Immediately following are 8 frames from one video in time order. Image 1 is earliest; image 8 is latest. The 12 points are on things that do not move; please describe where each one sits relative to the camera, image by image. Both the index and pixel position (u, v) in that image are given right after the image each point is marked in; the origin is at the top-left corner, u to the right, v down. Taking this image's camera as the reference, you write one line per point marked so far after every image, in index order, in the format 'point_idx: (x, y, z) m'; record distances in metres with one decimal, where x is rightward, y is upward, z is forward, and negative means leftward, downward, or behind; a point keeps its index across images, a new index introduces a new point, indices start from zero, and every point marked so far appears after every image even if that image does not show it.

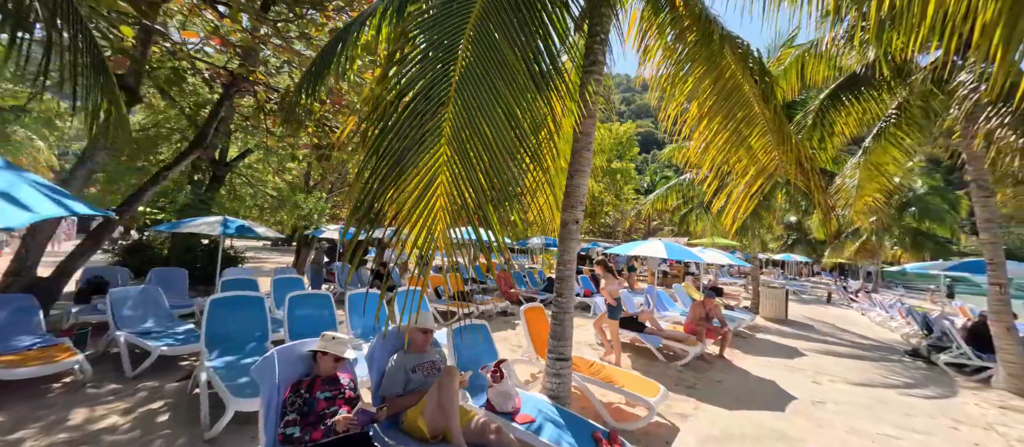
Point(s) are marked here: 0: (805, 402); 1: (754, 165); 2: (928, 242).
0: (+2.5, -1.6, +3.6) m
1: (+1.7, +0.4, +2.9) m
2: (+16.6, -0.7, +16.8) m
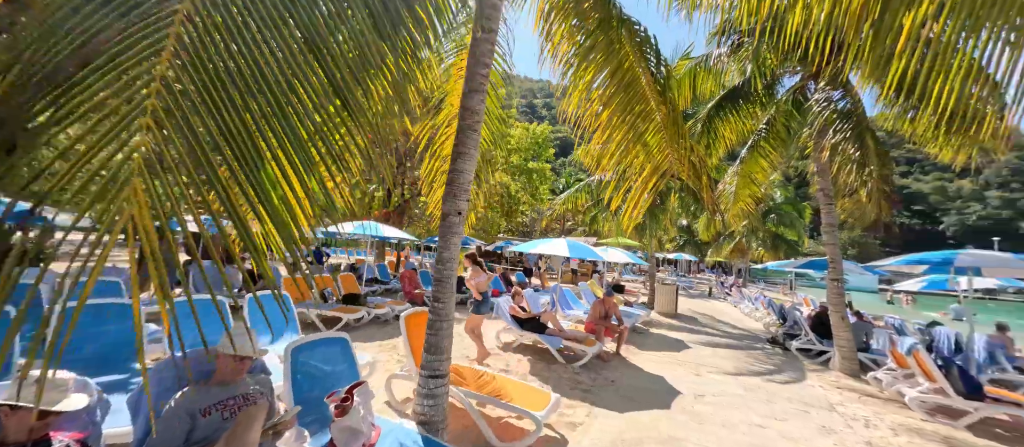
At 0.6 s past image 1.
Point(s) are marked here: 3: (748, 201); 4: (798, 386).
0: (+1.6, -1.6, +3.8) m
1: (+0.9, +0.4, +2.9) m
2: (+12.7, -1.0, +19.5) m
3: (+4.5, +0.5, +7.9) m
4: (+3.6, -2.0, +5.2) m
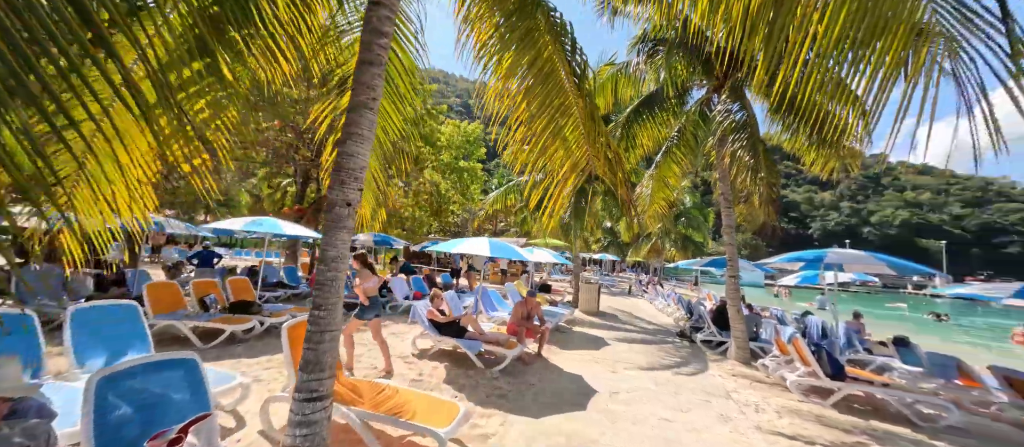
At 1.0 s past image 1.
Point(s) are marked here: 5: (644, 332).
0: (+0.8, -1.5, +3.8) m
1: (+0.4, +0.4, +2.8) m
2: (+9.1, -1.1, +21.2) m
3: (+3.0, +0.5, +8.4) m
4: (+2.5, -2.1, +5.5) m
5: (+2.8, -2.3, +9.0) m
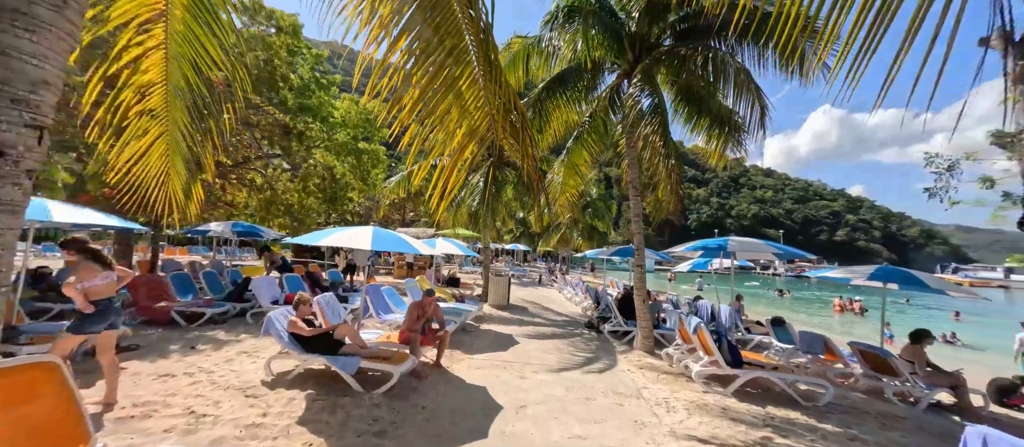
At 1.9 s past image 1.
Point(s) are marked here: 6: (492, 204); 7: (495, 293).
0: (0.0, -1.4, +3.2) m
1: (-0.2, +0.5, +2.1) m
2: (+4.5, -0.6, +22.0) m
3: (+1.2, +0.7, +8.1) m
4: (+1.3, -1.9, +5.3) m
5: (+0.9, -2.1, +8.8) m
6: (-0.5, +0.5, +9.9) m
7: (-0.4, -1.8, +10.6) m
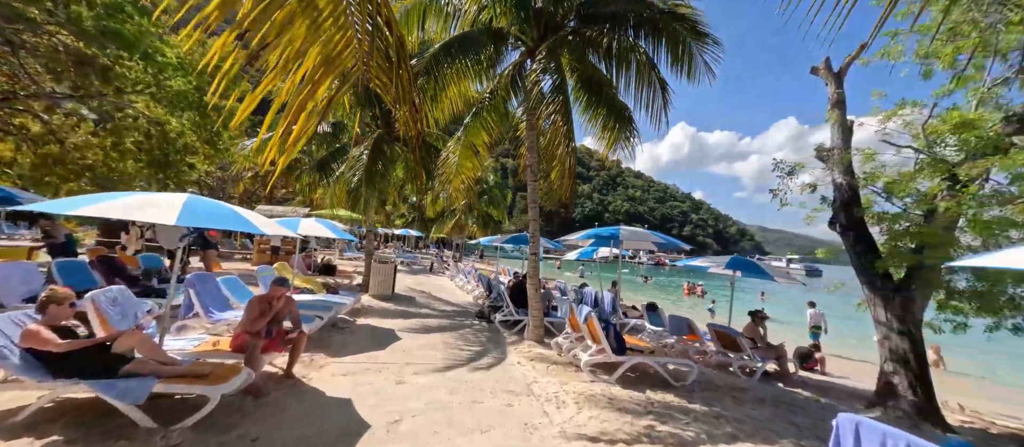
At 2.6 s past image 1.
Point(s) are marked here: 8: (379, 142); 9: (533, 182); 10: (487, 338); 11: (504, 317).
0: (-0.8, -1.3, +2.6) m
1: (-0.7, +0.6, +1.5) m
2: (-1.1, +0.1, +21.9) m
3: (-0.8, +0.9, +7.6) m
4: (-0.1, -1.7, +5.0) m
5: (-1.4, -1.8, +8.2) m
6: (-2.9, +0.9, +8.9) m
7: (-3.1, -1.4, +9.7) m
8: (-3.0, +1.9, +9.2) m
9: (+0.3, +0.7, +7.0) m
10: (-0.4, -1.8, +6.6) m
11: (-0.1, -1.7, +7.6) m
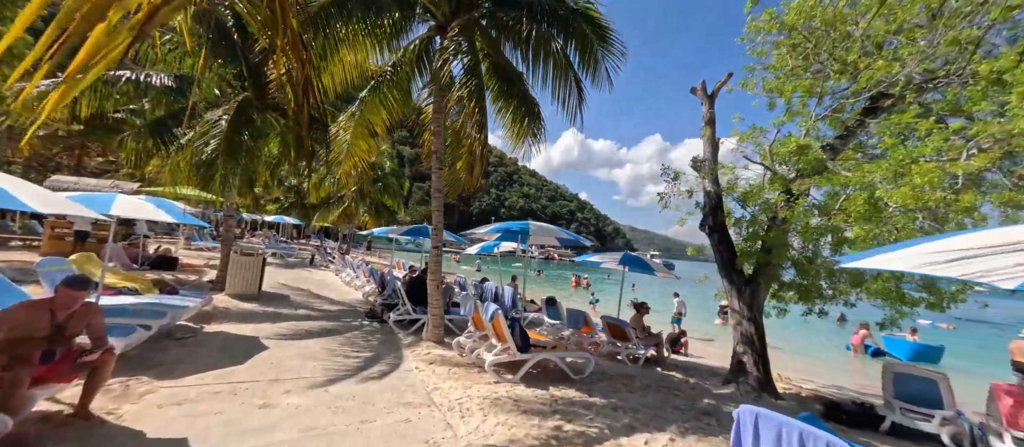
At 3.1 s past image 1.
0: (-1.3, -1.2, +1.9) m
1: (-0.8, +0.7, +0.8) m
2: (-6.3, +0.5, +20.5) m
3: (-2.5, +1.1, +6.7) m
4: (-1.2, -1.6, +4.4) m
5: (-3.2, -1.6, +7.2) m
6: (-4.8, +1.2, +7.5) m
7: (-5.2, -1.1, +8.2) m
8: (-5.0, +2.2, +7.7) m
9: (-1.2, +0.8, +6.4) m
10: (-1.9, -1.7, +5.9) m
11: (-1.9, -1.5, +6.9) m
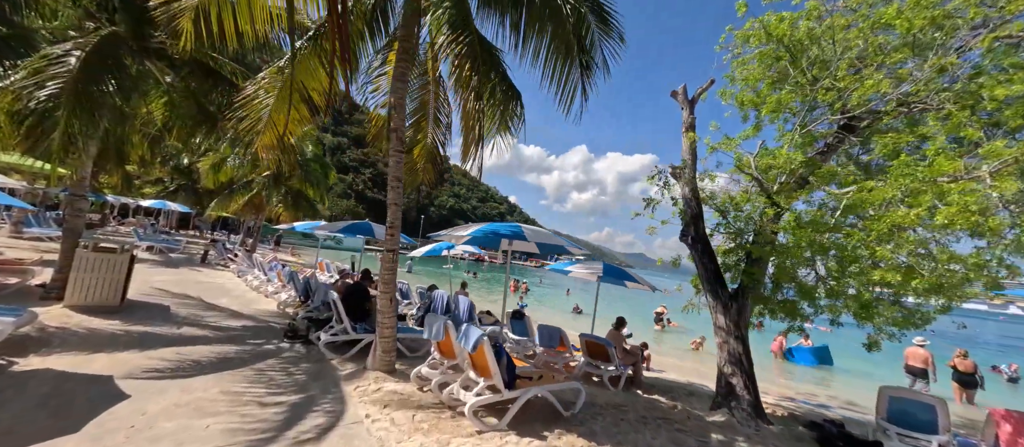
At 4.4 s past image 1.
0: (-0.8, -1.1, +0.6) m
1: (-0.1, +0.8, -0.4) m
2: (-9.1, +0.8, +17.9) m
3: (-2.8, +1.2, +5.1) m
4: (-1.2, -1.5, +3.0) m
5: (-3.7, -1.4, +5.4) m
6: (-5.2, +1.4, +5.4) m
7: (-5.8, -0.9, +6.0) m
8: (-5.4, +2.4, +5.7) m
9: (-1.5, +0.9, +5.0) m
10: (-2.2, -1.6, +4.4) m
11: (-2.3, -1.4, +5.4) m
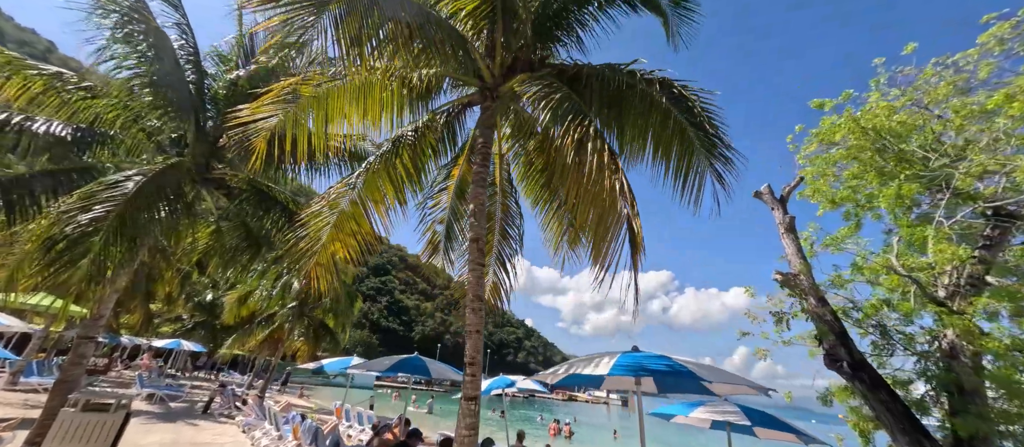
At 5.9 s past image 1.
0: (+0.1, -1.0, -0.8) m
1: (+0.8, +1.1, -1.3) m
2: (-7.6, -4.6, +16.5) m
3: (-1.7, -0.1, +4.2) m
4: (-0.1, -2.1, +1.4) m
5: (-2.6, -2.8, +3.8) m
6: (-4.1, -0.2, +4.6) m
7: (-4.7, -2.5, +4.5) m
8: (-4.4, +0.7, +5.1) m
9: (-0.4, -0.4, +4.0) m
10: (-1.0, -2.6, +2.7) m
11: (-1.2, -2.7, +3.7) m
